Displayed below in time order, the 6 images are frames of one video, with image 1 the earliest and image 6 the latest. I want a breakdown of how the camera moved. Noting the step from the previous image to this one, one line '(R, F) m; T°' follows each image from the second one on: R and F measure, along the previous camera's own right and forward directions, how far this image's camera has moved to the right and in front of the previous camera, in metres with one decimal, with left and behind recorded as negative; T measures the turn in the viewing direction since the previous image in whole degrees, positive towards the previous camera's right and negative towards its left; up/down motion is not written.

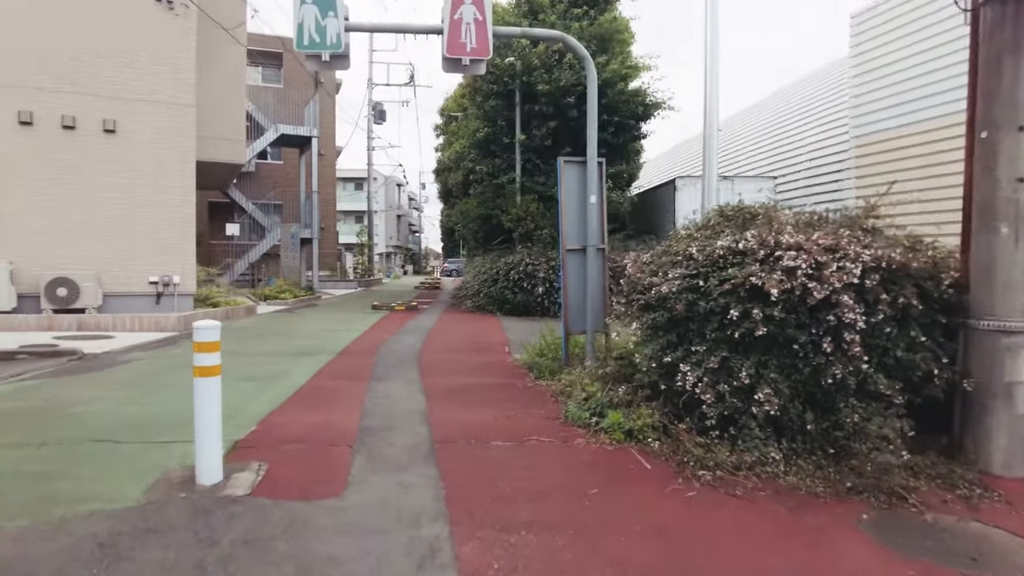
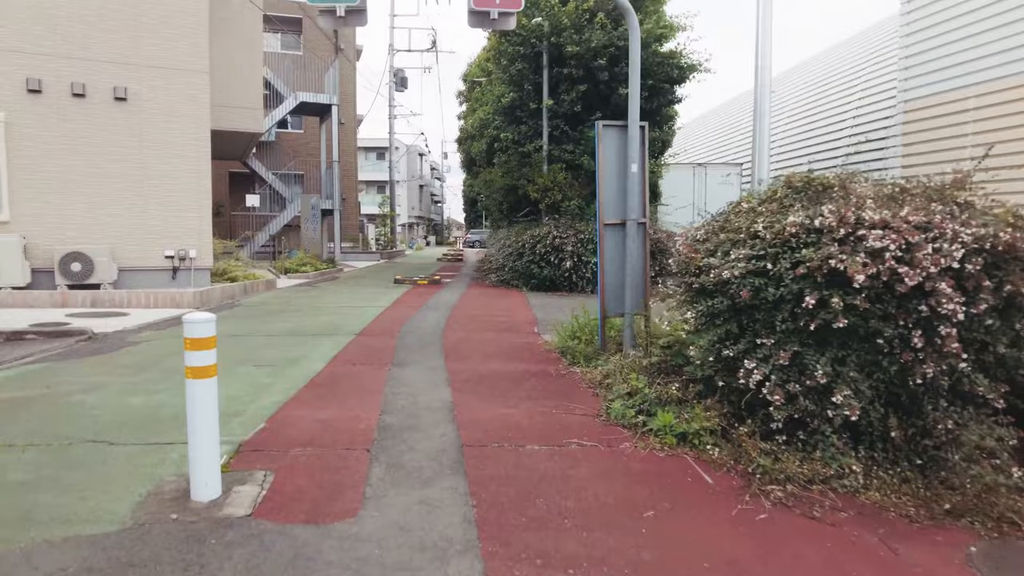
(-0.1, +0.6) m; -2°
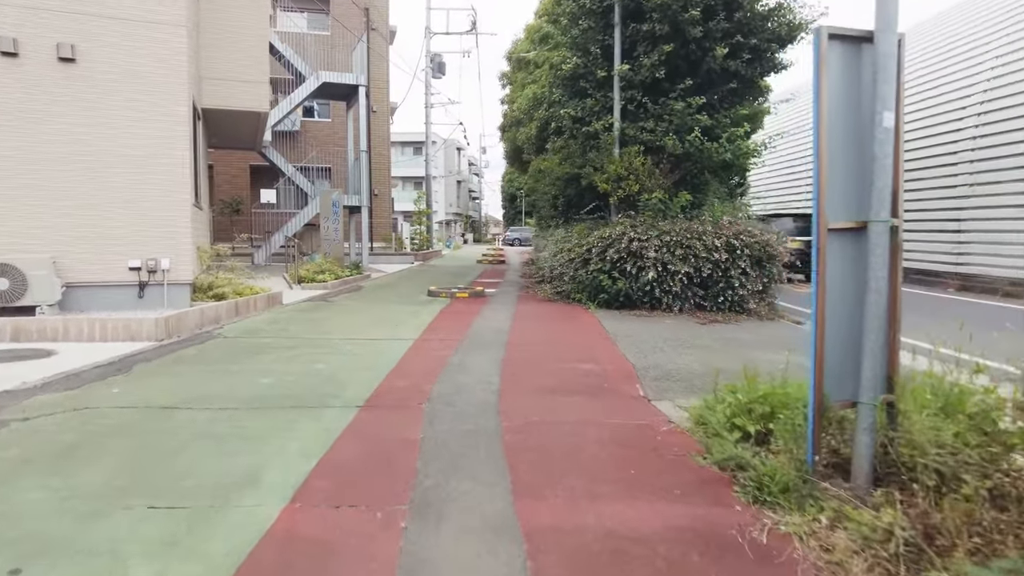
(-0.5, +3.0) m; -3°
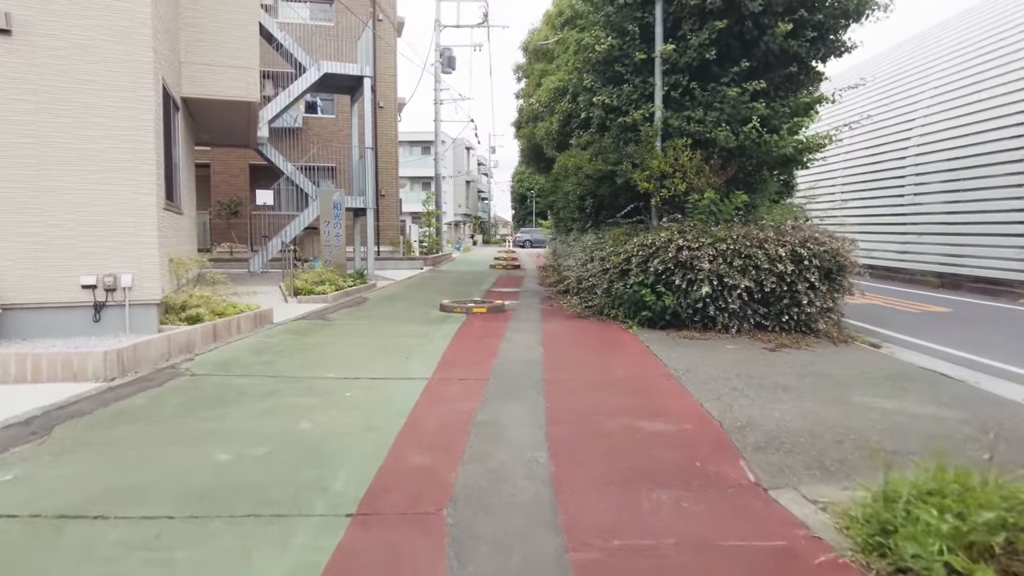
(-0.3, +1.6) m; -1°
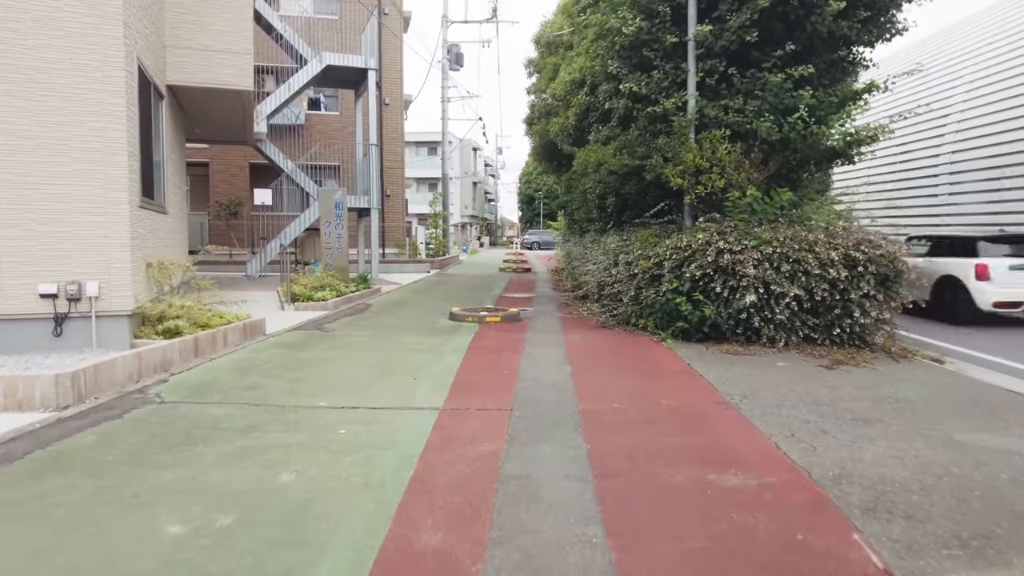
(-0.2, +1.0) m; 0°
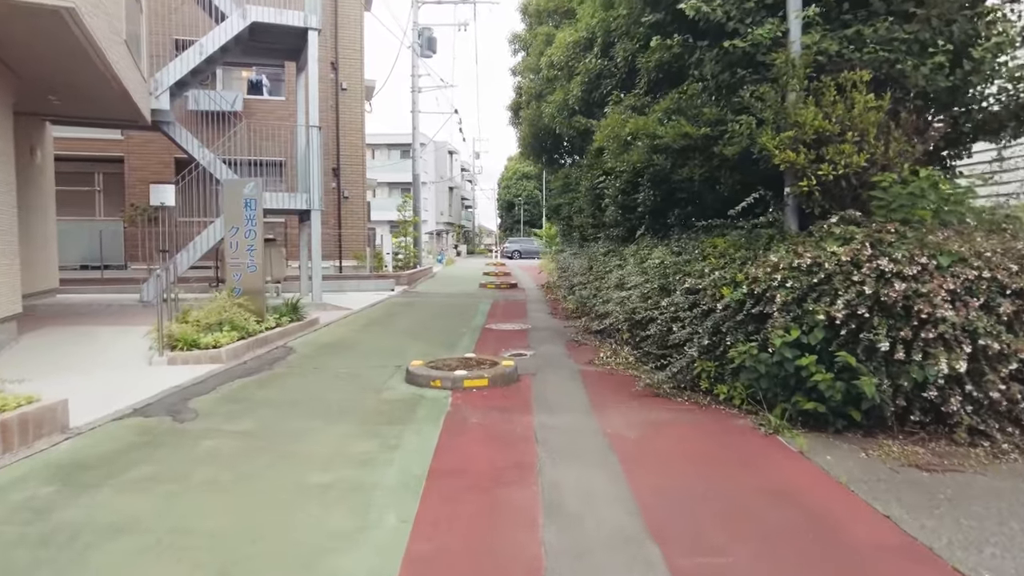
(-0.2, +3.8) m; +2°
